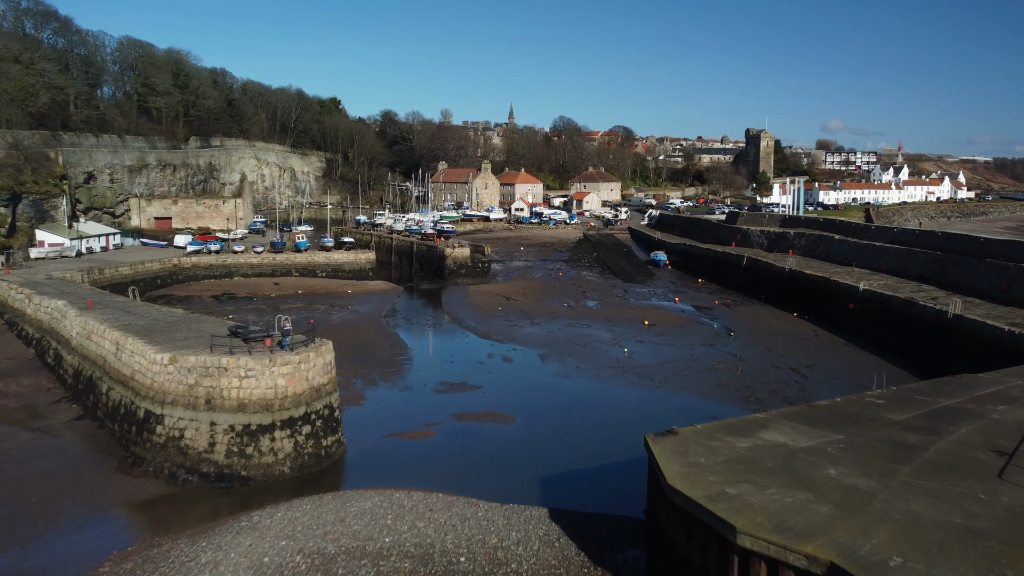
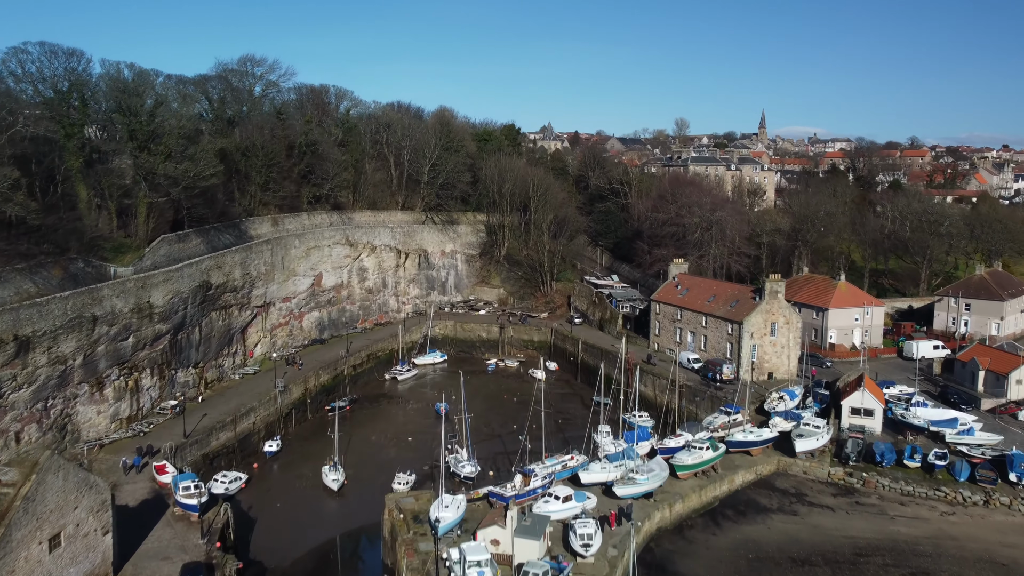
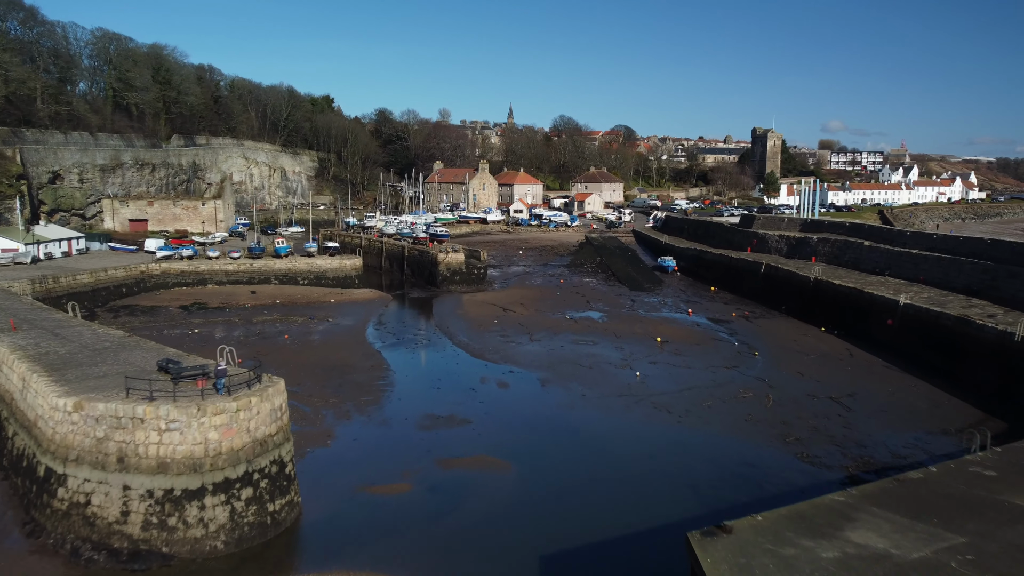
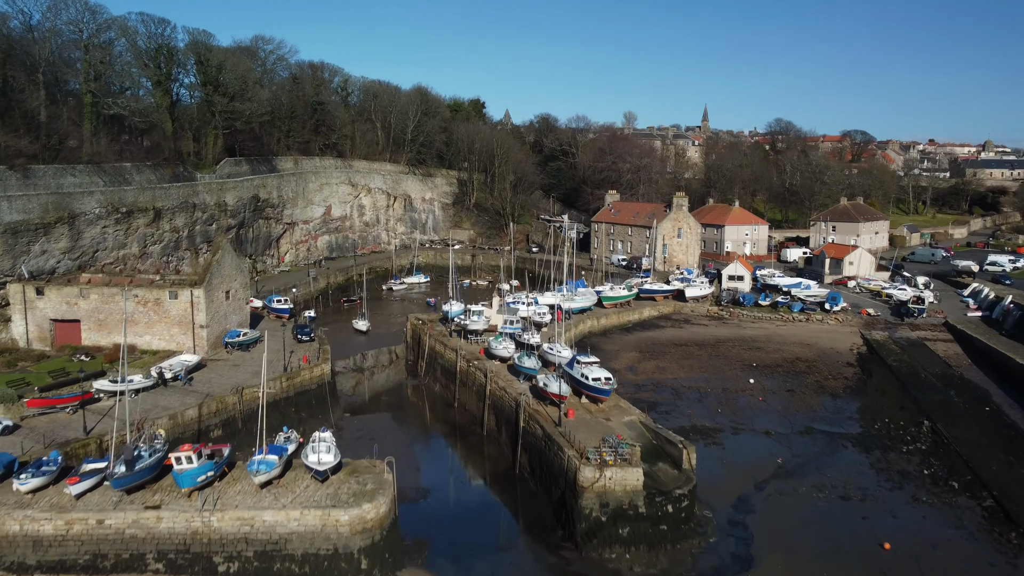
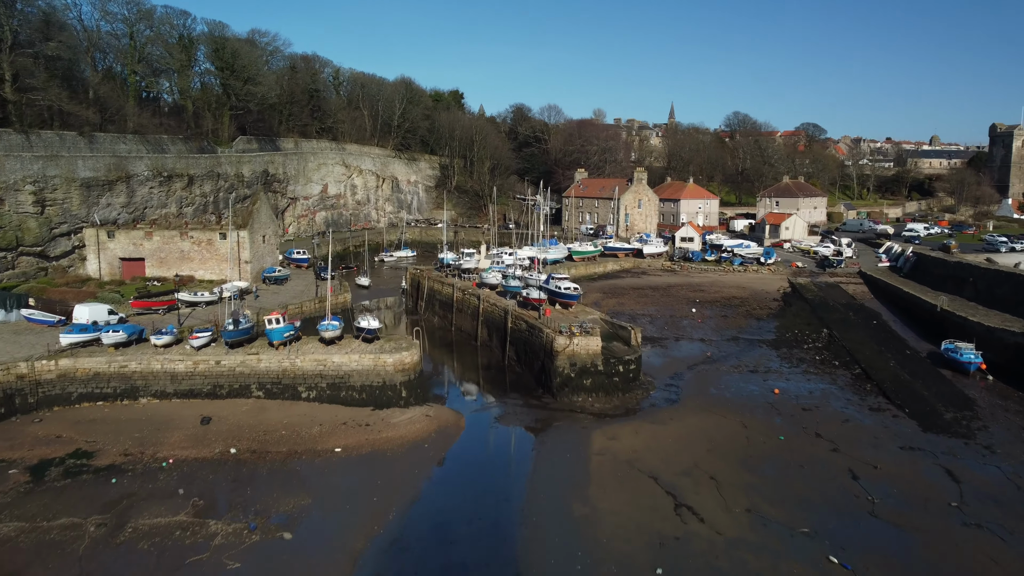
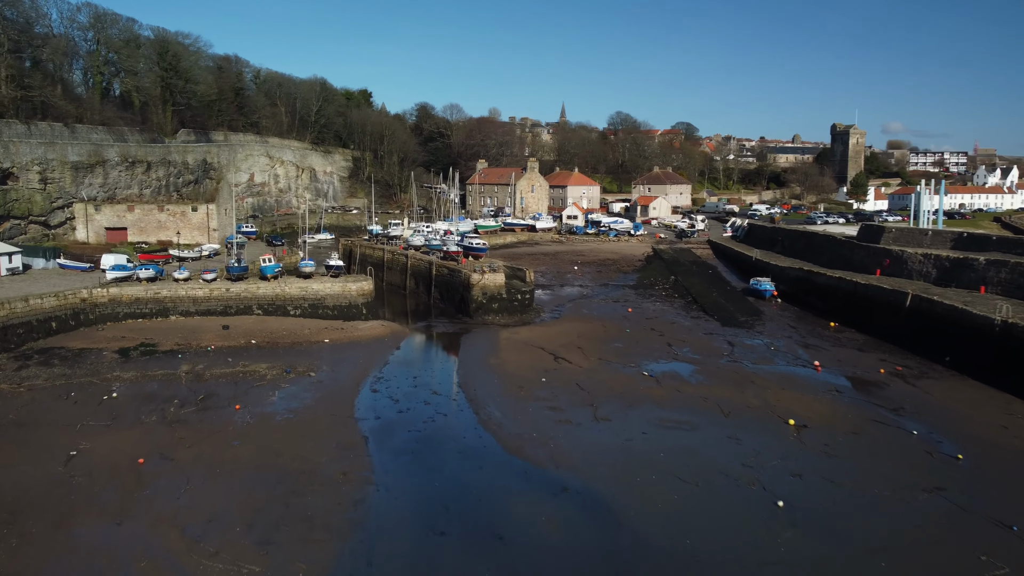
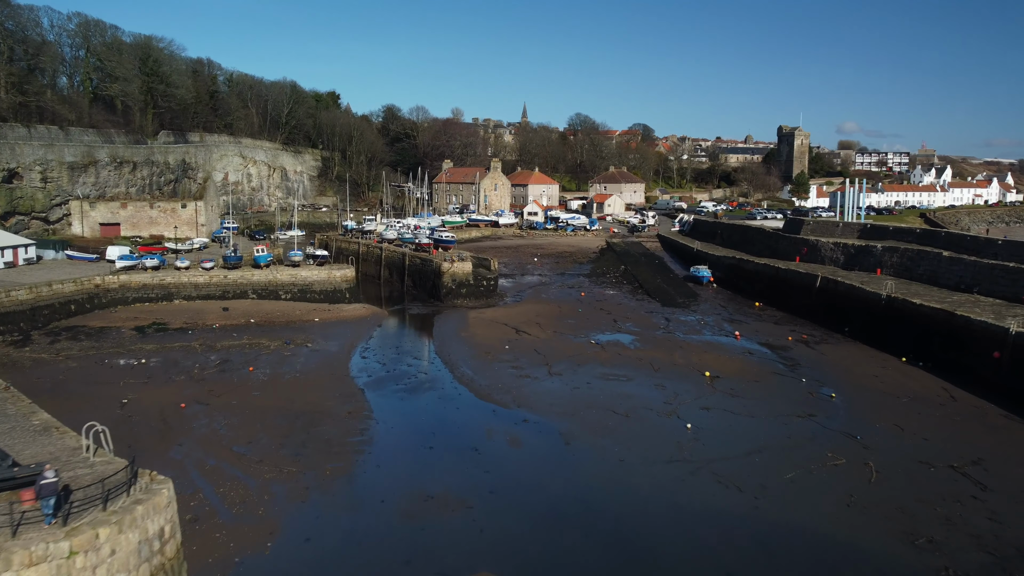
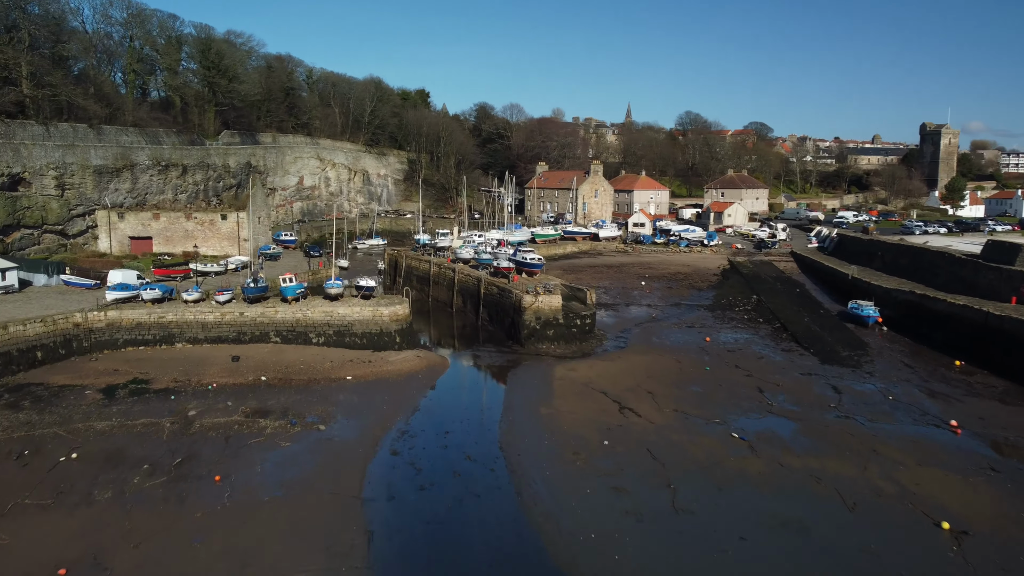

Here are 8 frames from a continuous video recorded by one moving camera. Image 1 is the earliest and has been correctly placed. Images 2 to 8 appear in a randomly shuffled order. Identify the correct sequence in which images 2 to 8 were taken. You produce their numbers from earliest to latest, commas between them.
3, 7, 6, 8, 5, 4, 2
